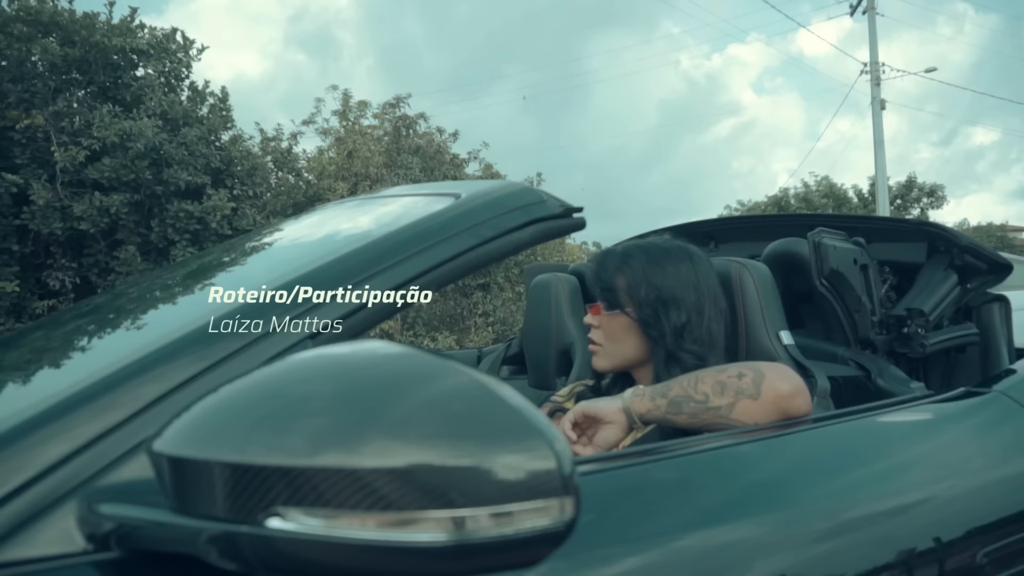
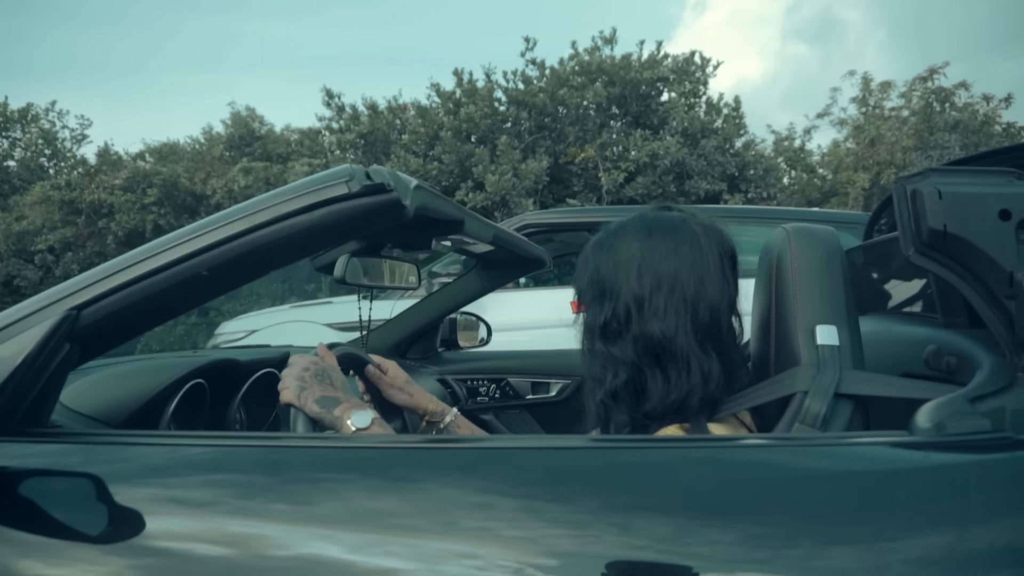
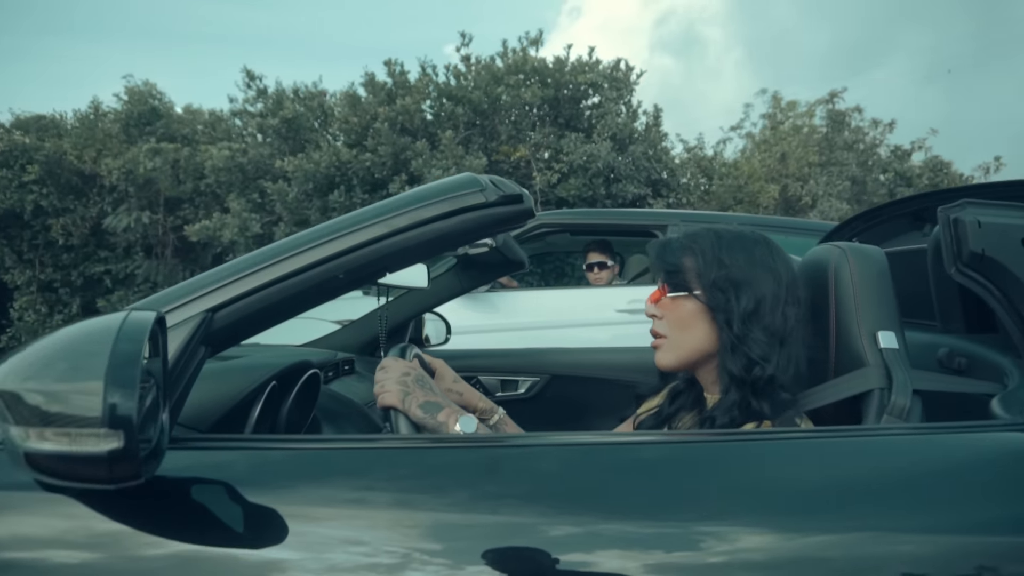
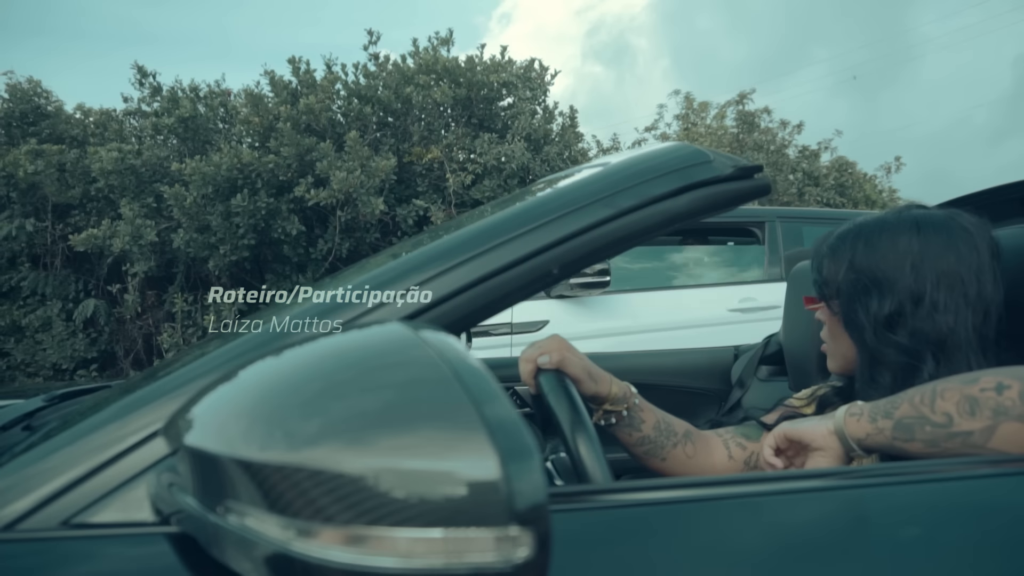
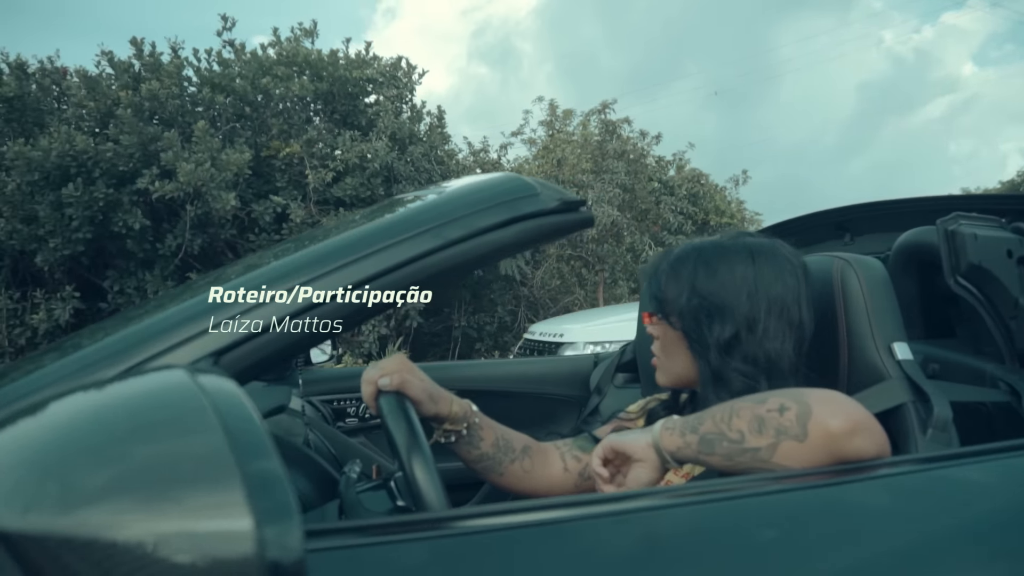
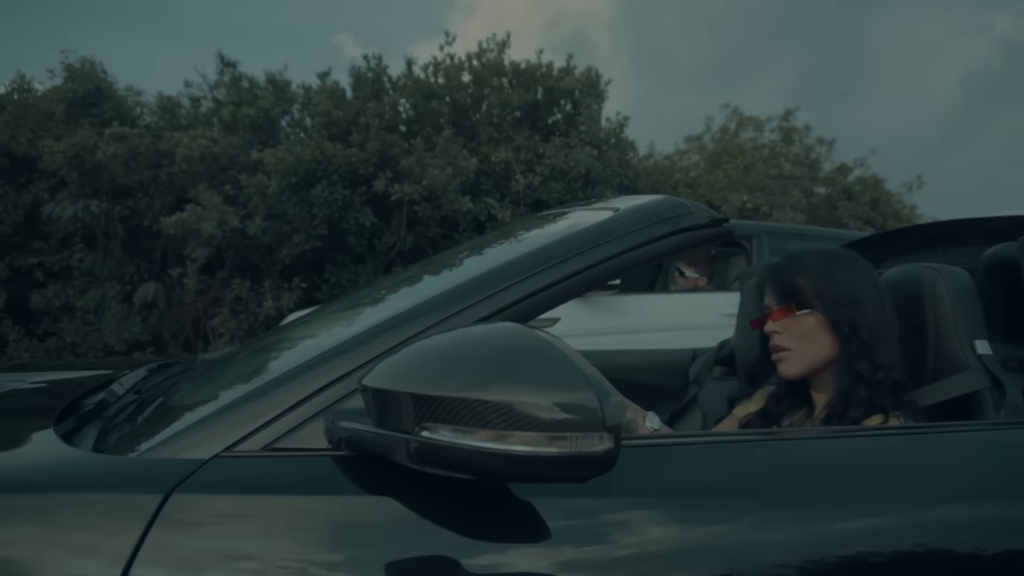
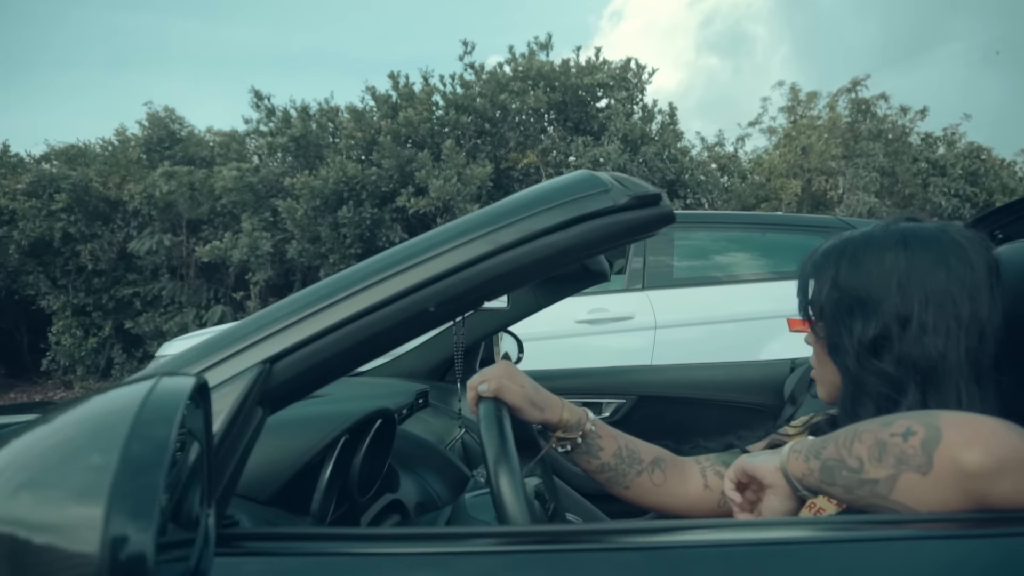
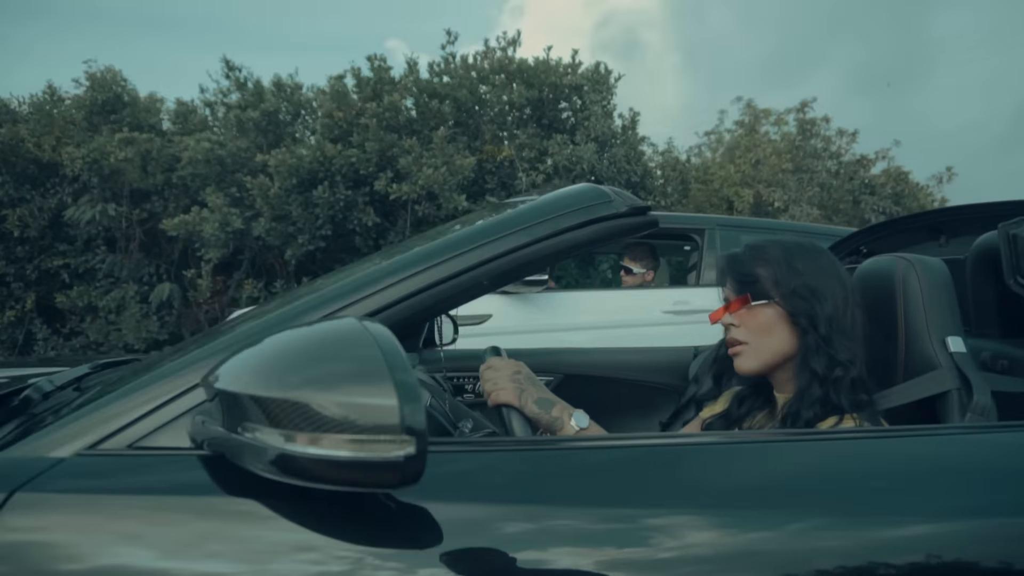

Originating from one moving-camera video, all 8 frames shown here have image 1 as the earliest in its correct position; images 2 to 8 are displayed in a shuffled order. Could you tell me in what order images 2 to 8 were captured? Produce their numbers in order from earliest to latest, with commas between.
5, 4, 7, 2, 3, 8, 6
